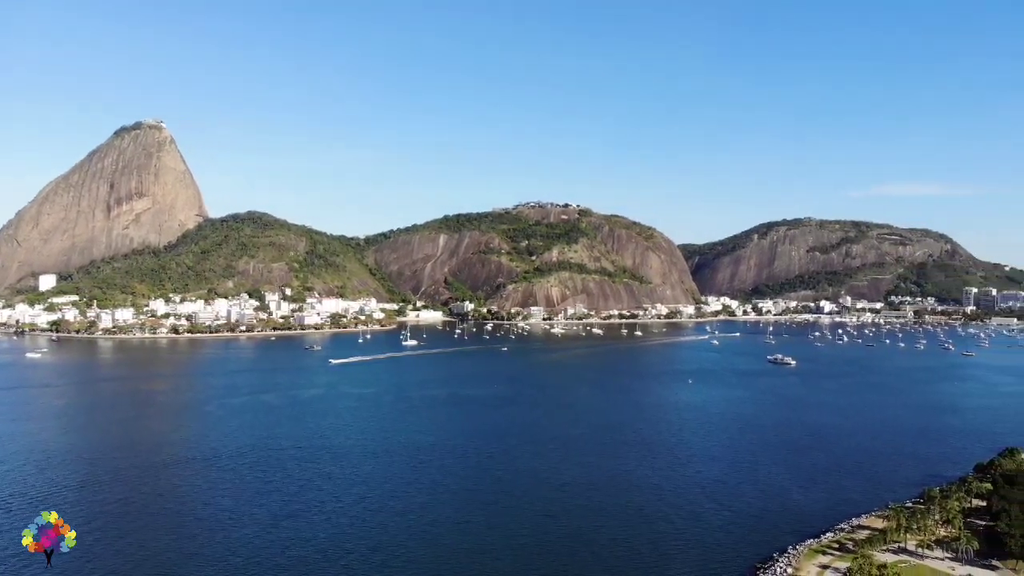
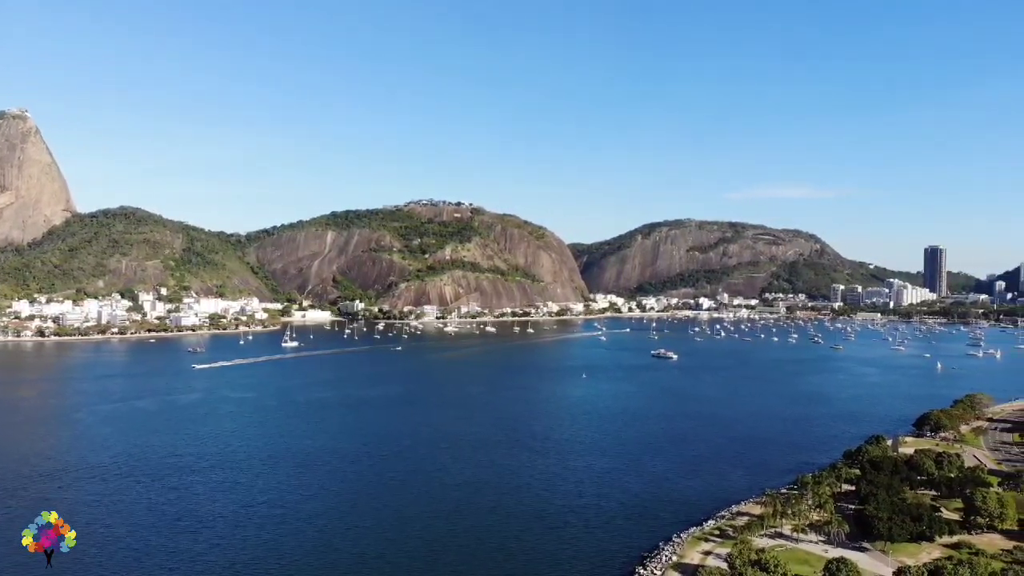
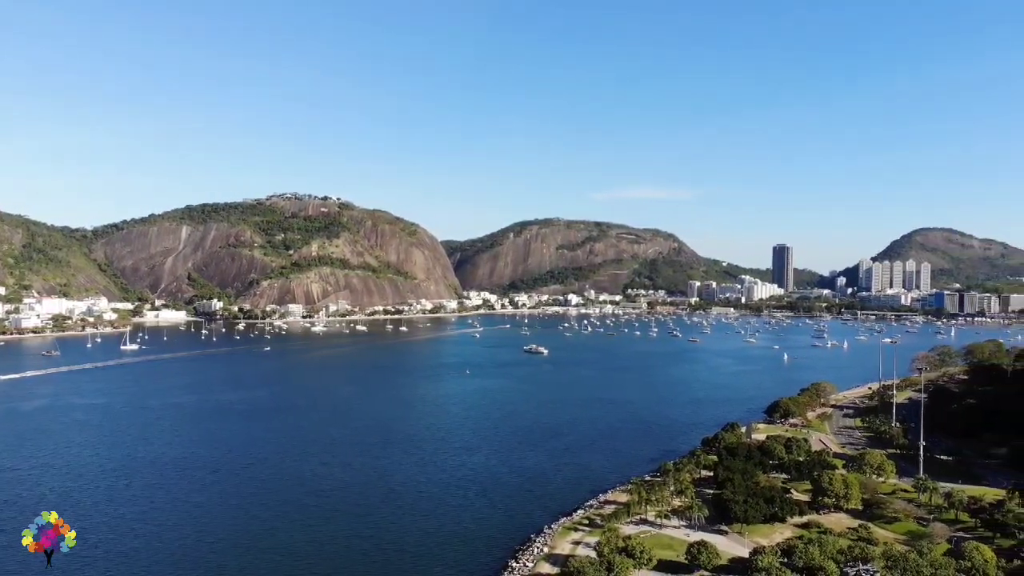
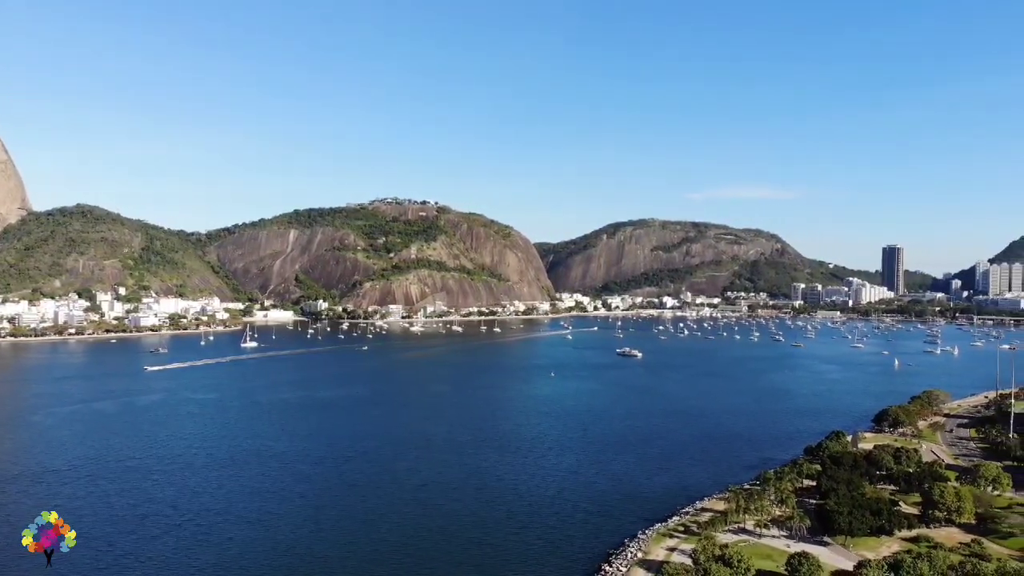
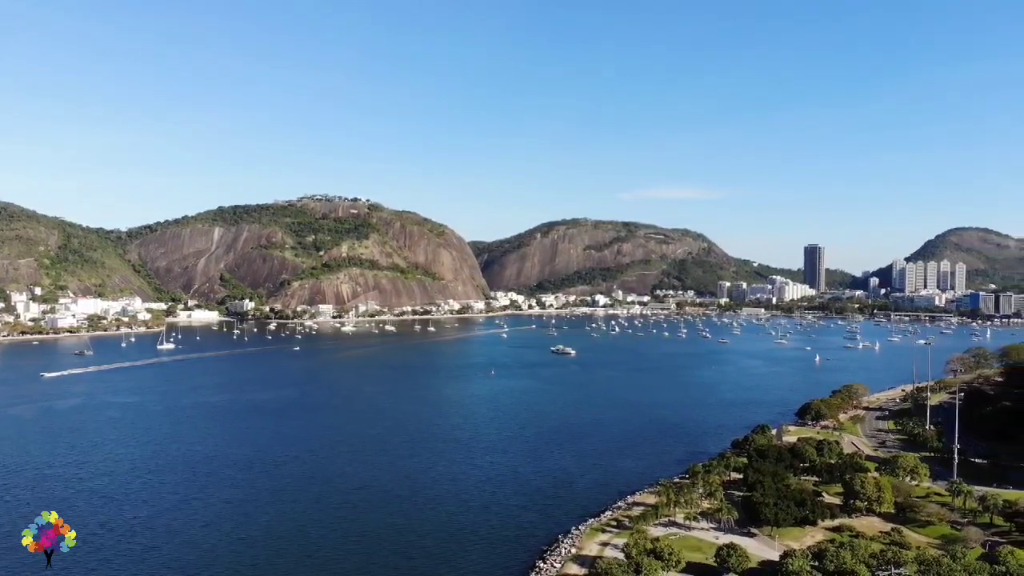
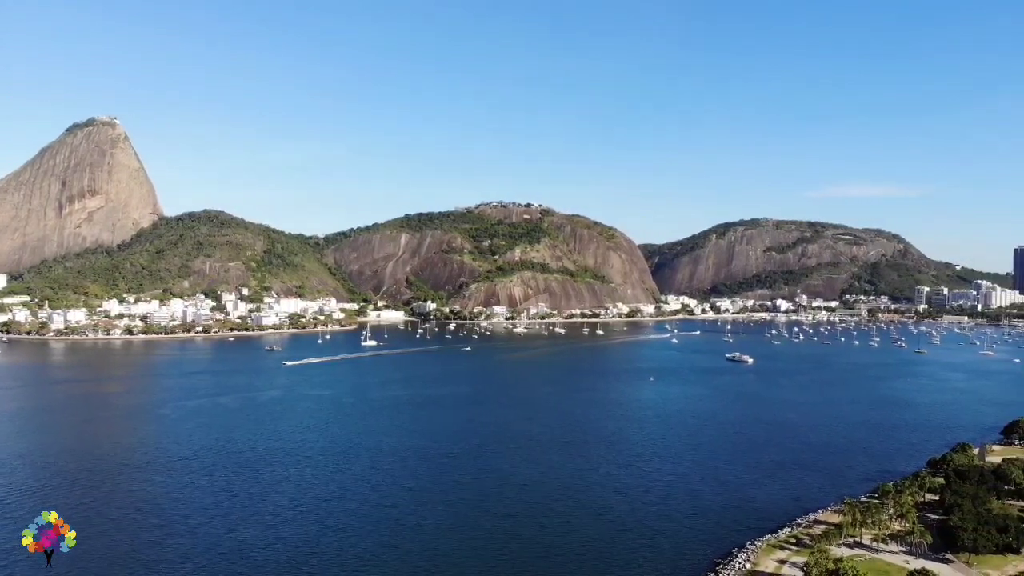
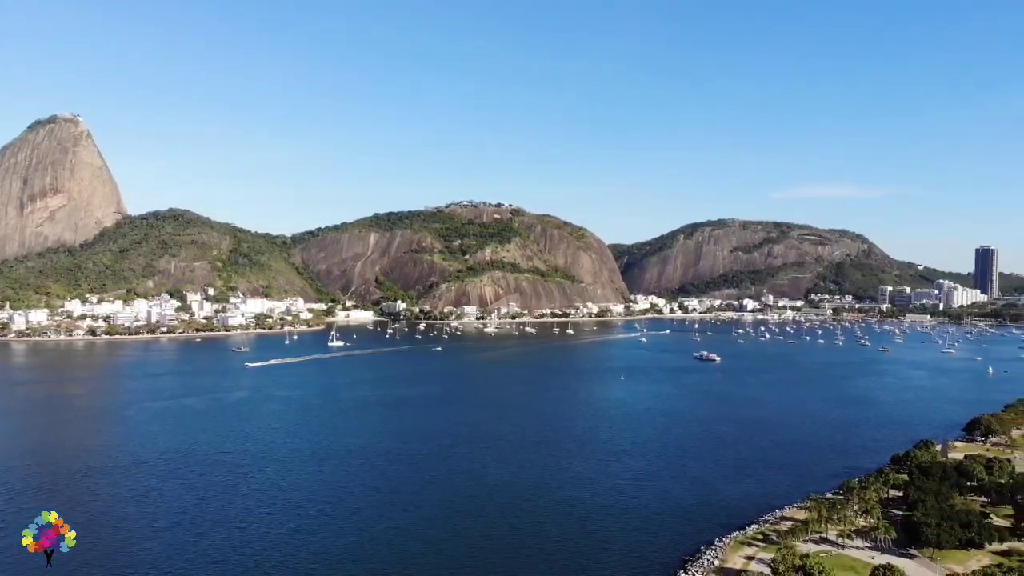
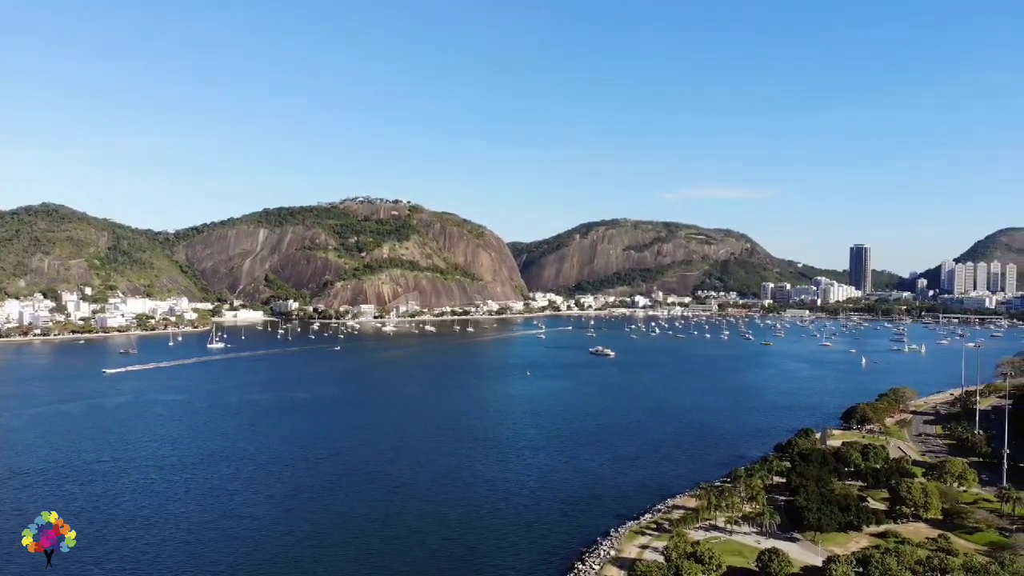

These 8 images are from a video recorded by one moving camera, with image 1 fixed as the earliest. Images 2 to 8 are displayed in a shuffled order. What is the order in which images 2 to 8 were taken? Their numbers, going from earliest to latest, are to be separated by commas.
6, 7, 2, 4, 8, 5, 3
